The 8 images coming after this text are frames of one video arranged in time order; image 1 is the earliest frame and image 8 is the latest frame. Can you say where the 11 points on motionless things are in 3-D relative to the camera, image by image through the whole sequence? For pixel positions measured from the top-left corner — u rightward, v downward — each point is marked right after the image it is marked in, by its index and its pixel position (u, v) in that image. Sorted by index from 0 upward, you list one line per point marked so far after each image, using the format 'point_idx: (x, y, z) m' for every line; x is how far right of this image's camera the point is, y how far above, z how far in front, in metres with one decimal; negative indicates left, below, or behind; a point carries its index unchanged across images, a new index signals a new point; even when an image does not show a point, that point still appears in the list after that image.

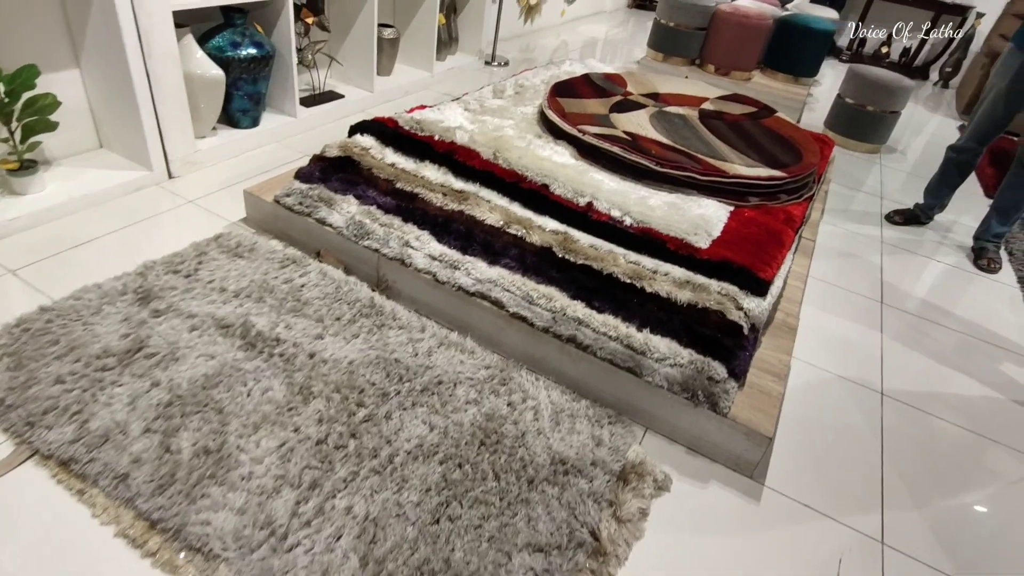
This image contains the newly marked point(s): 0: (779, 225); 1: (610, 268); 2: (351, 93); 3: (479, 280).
0: (+0.8, +0.2, +1.7) m
1: (+0.2, +0.1, +1.5) m
2: (-0.7, +0.8, +2.6) m
3: (-0.1, 0.0, +1.4) m
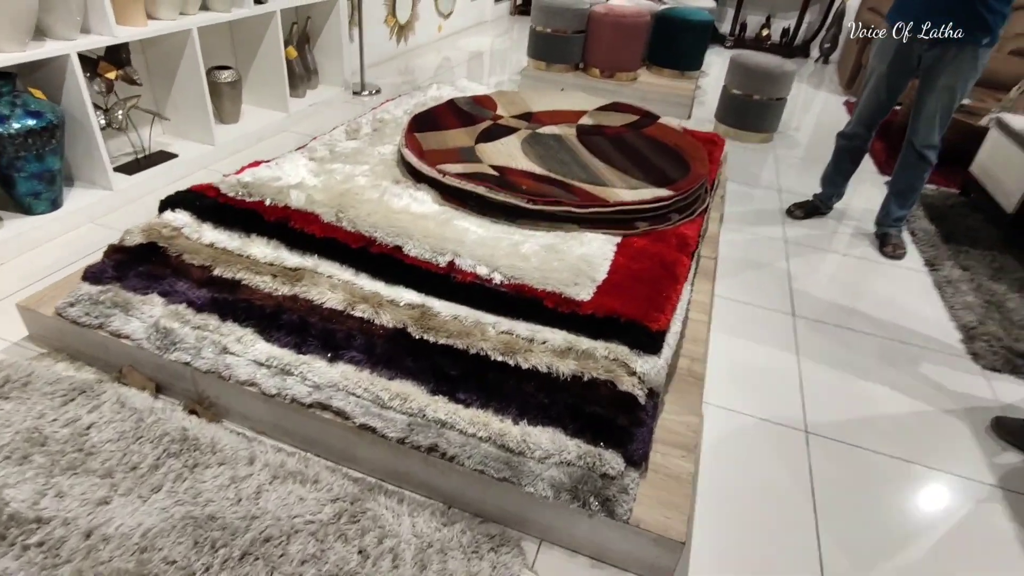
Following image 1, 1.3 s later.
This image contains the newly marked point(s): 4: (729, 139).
0: (+0.4, +0.1, +1.6) m
1: (-0.1, -0.1, +1.2) m
2: (-1.2, +0.5, +2.2) m
3: (-0.4, -0.2, +1.2) m
4: (+1.1, +0.8, +3.1) m
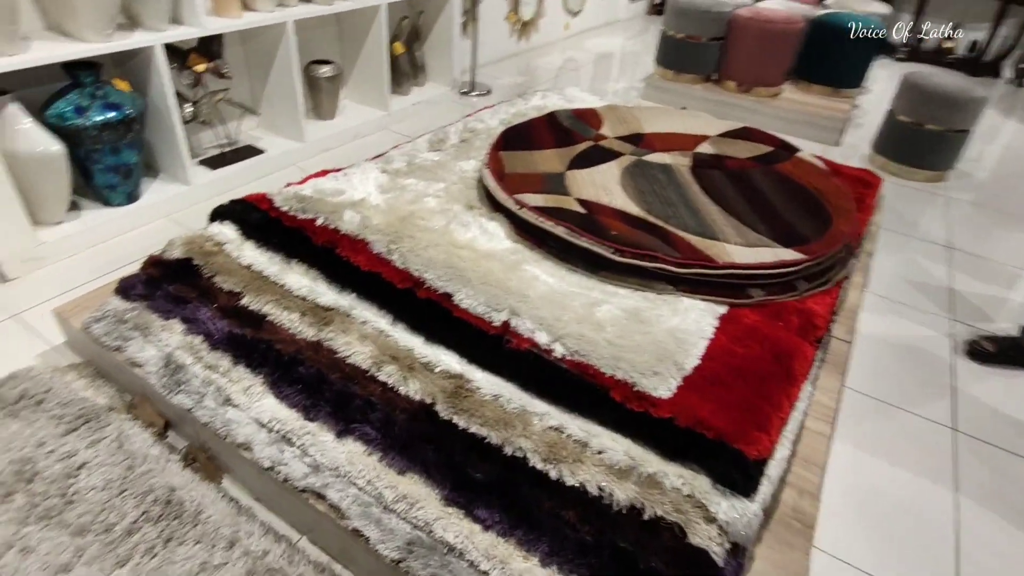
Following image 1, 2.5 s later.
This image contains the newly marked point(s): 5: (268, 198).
0: (+0.6, -0.1, +1.2) m
1: (0.0, -0.2, +1.0) m
2: (-0.8, +0.5, +2.2) m
3: (-0.3, -0.3, +1.0) m
4: (+1.6, +0.5, +2.6) m
5: (-0.6, +0.2, +1.4) m
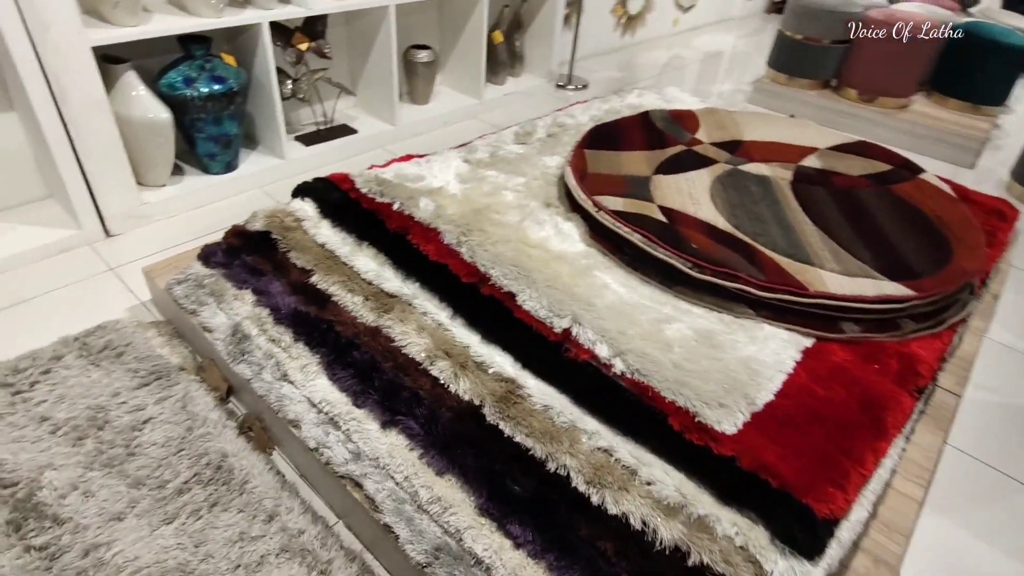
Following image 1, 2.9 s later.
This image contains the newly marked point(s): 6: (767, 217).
0: (+0.7, -0.2, +1.1) m
1: (+0.1, -0.3, +0.9) m
2: (-0.5, +0.6, +2.2) m
3: (-0.2, -0.3, +1.0) m
4: (+2.0, +0.3, +2.3) m
5: (-0.4, +0.3, +1.5) m
6: (+0.6, +0.2, +1.4) m
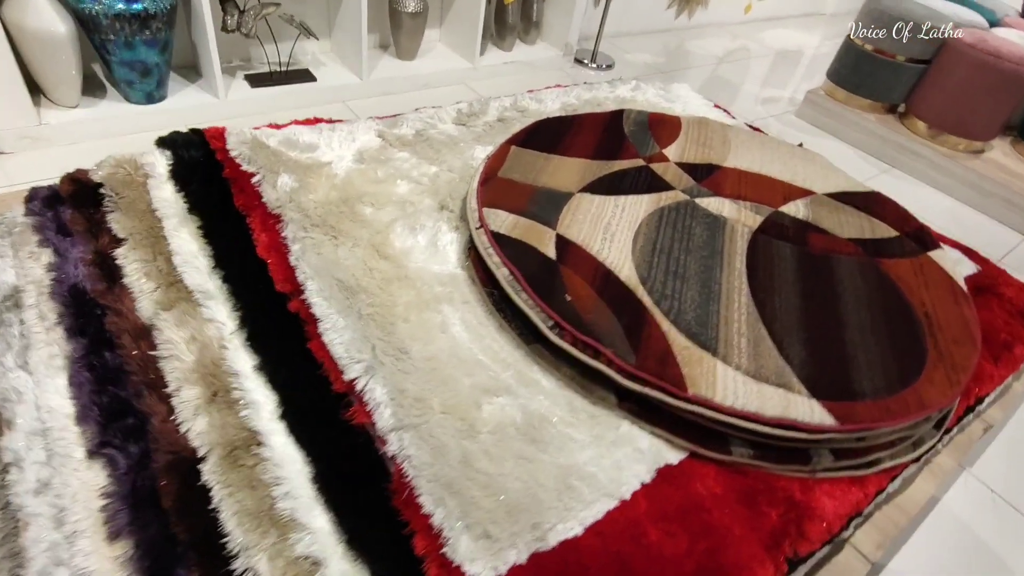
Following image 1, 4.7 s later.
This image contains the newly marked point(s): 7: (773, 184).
0: (+0.3, -0.3, +0.8) m
1: (-0.3, -0.3, +0.7) m
2: (-0.6, +0.7, +2.0) m
3: (-0.6, -0.3, +0.8) m
4: (+1.8, 0.0, +1.8) m
5: (-0.6, +0.3, +1.3) m
6: (+0.3, 0.0, +1.1) m
7: (+0.6, +0.2, +1.3) m
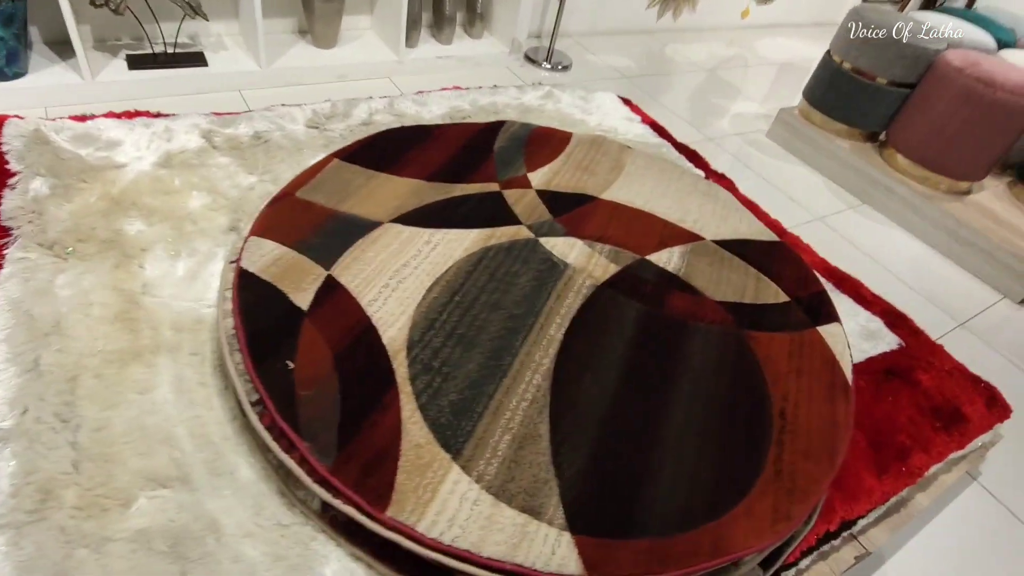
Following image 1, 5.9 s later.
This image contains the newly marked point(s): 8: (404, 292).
0: (-0.1, -0.4, +0.6) m
1: (-0.7, -0.4, +0.5) m
2: (-0.8, +0.7, +1.8) m
3: (-1.0, -0.3, +0.6) m
4: (+1.5, -0.3, +1.6) m
5: (-0.9, +0.3, +1.1) m
6: (0.0, -0.1, +0.9) m
7: (+0.3, +0.1, +1.1) m
8: (-0.2, 0.0, +0.9) m
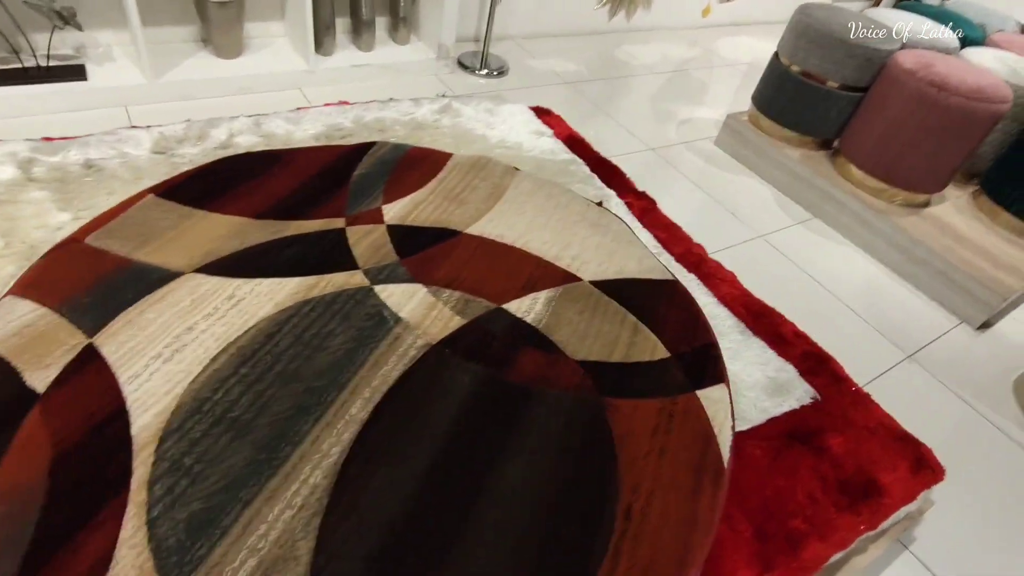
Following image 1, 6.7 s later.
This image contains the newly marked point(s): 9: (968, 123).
0: (-0.3, -0.5, +0.4) m
1: (-1.0, -0.5, +0.4) m
2: (-1.1, +0.6, +1.7) m
3: (-1.3, -0.4, +0.5) m
4: (+1.3, -0.3, +1.4) m
5: (-1.2, +0.2, +0.9) m
6: (-0.3, -0.2, +0.7) m
7: (0.0, 0.0, +1.0) m
8: (-0.4, -0.1, +0.7) m
9: (+1.2, +0.4, +1.5) m
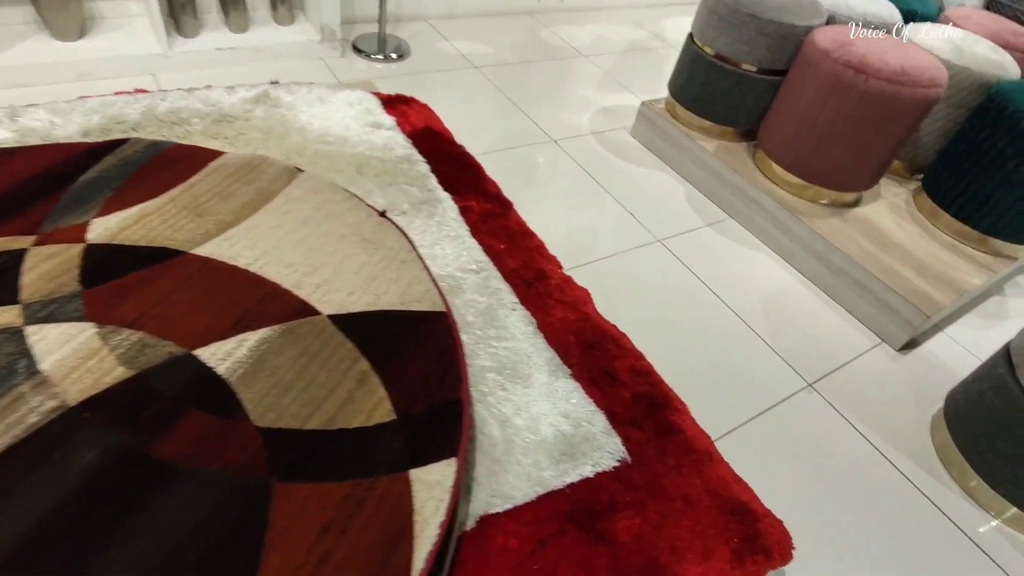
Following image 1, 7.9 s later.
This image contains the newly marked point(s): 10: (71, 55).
0: (-0.7, -0.6, +0.3) m
1: (-1.3, -0.5, +0.2) m
2: (-1.4, +0.6, +1.5) m
3: (-1.6, -0.4, +0.3) m
4: (+0.9, -0.4, +1.2) m
5: (-1.5, +0.2, +0.8) m
6: (-0.6, -0.2, +0.5) m
7: (-0.3, 0.0, +0.8) m
8: (-0.8, -0.1, +0.6) m
9: (+0.8, +0.4, +1.3) m
10: (-1.2, +0.6, +1.6) m
